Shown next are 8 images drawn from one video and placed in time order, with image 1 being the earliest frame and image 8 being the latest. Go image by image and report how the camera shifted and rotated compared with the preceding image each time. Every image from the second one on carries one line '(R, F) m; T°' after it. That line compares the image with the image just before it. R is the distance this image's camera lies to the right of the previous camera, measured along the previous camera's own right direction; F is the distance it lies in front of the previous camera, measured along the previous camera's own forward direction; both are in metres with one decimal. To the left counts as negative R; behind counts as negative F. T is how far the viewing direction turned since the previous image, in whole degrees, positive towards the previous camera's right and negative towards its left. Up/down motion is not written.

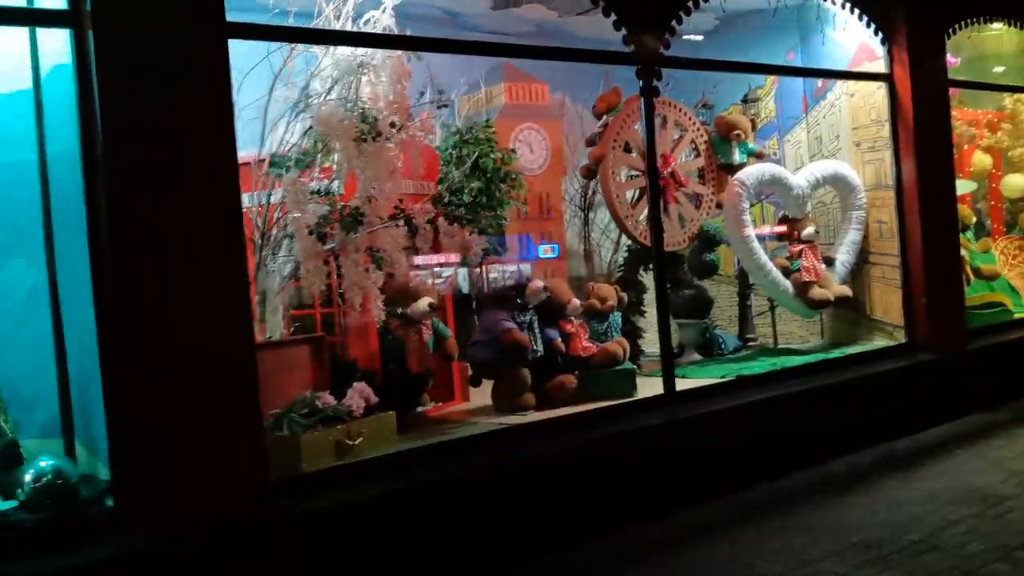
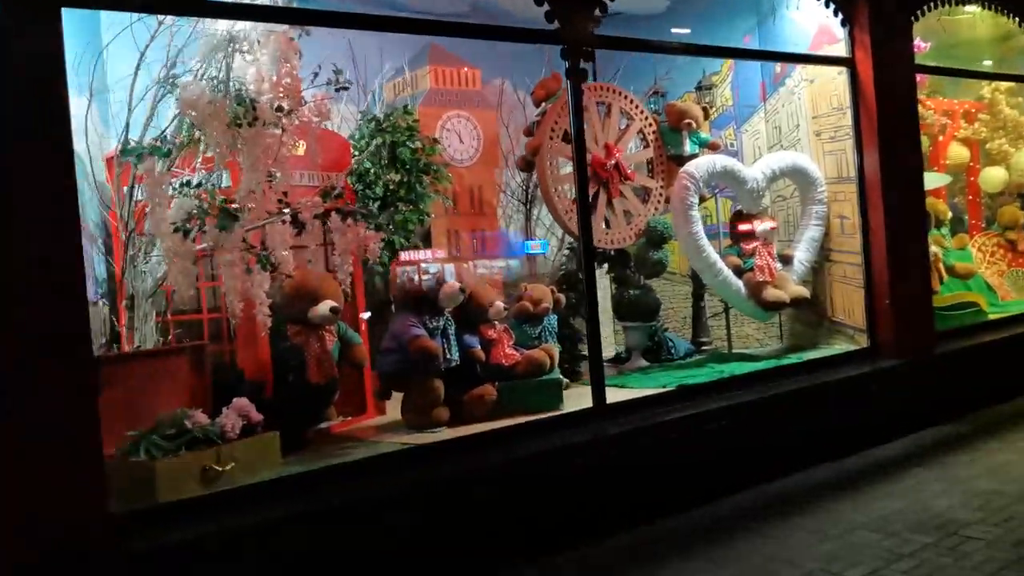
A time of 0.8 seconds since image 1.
(+0.2, +0.3) m; 0°
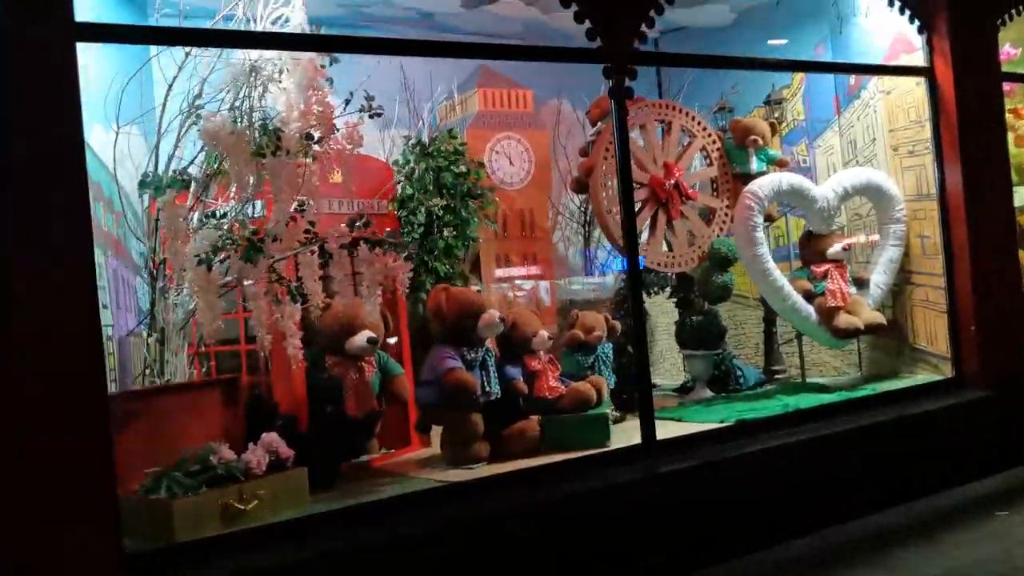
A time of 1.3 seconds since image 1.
(+0.2, +0.1) m; -6°
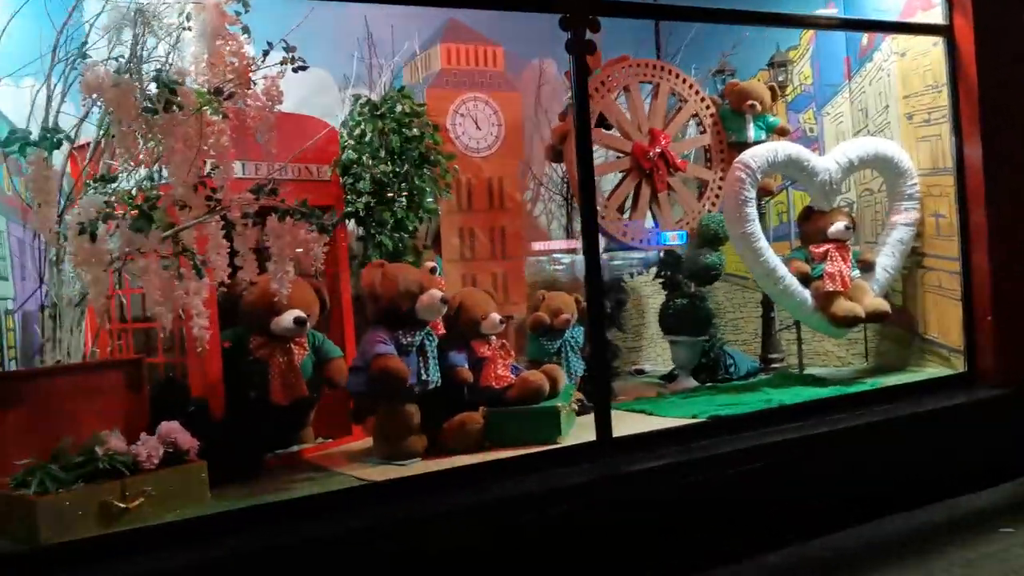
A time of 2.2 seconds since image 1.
(+0.3, +0.3) m; -3°
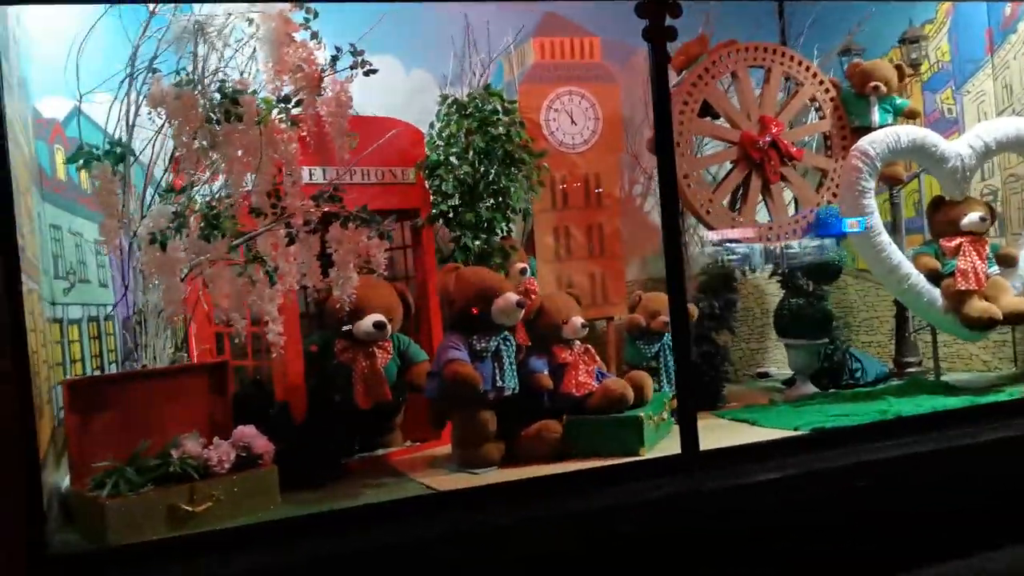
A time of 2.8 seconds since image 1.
(+0.2, +0.1) m; -10°
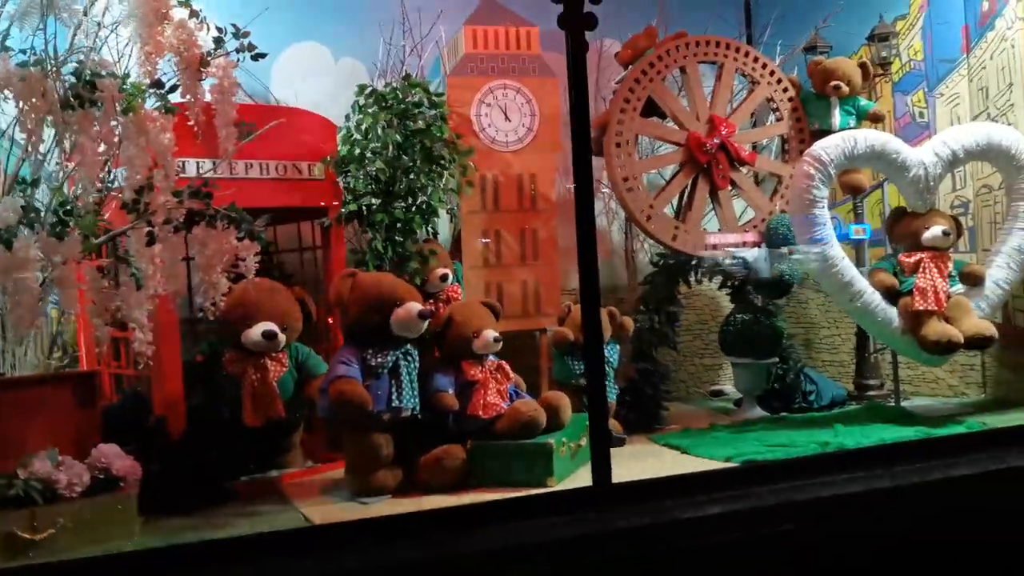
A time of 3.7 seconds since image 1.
(+0.2, +0.2) m; -1°
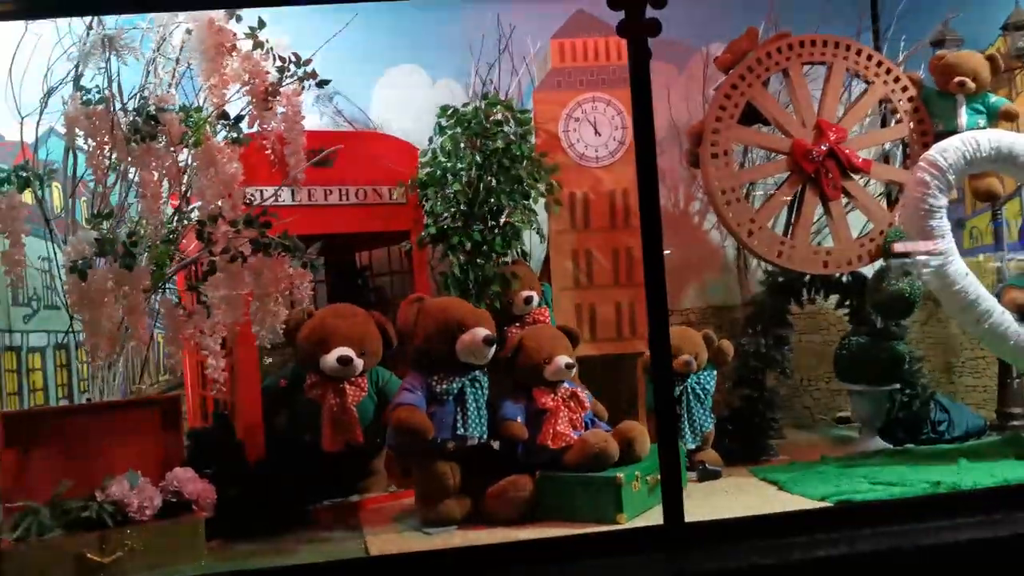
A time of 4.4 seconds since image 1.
(+0.2, +0.1) m; -11°
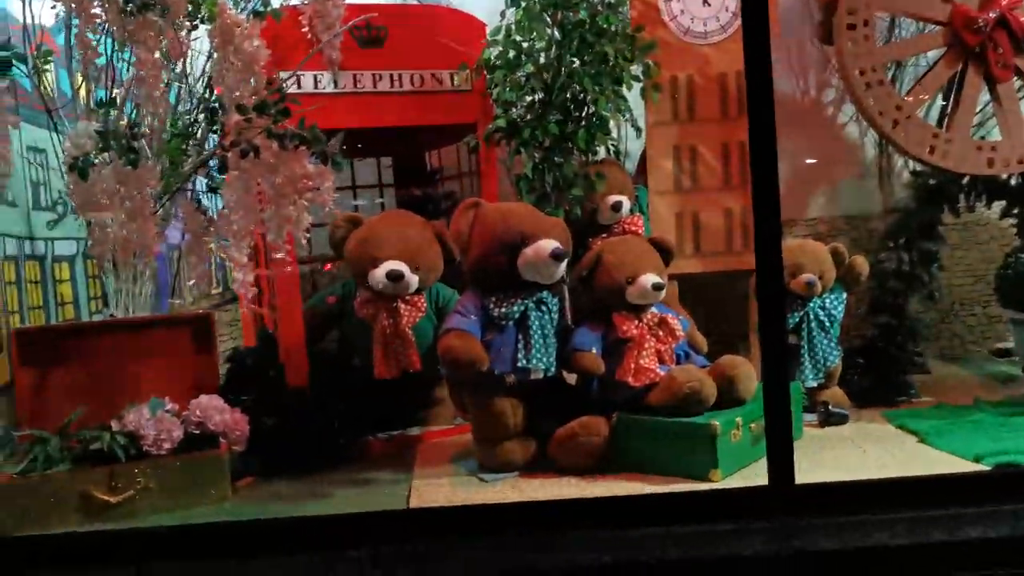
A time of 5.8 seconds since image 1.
(+0.1, +0.4) m; -8°
